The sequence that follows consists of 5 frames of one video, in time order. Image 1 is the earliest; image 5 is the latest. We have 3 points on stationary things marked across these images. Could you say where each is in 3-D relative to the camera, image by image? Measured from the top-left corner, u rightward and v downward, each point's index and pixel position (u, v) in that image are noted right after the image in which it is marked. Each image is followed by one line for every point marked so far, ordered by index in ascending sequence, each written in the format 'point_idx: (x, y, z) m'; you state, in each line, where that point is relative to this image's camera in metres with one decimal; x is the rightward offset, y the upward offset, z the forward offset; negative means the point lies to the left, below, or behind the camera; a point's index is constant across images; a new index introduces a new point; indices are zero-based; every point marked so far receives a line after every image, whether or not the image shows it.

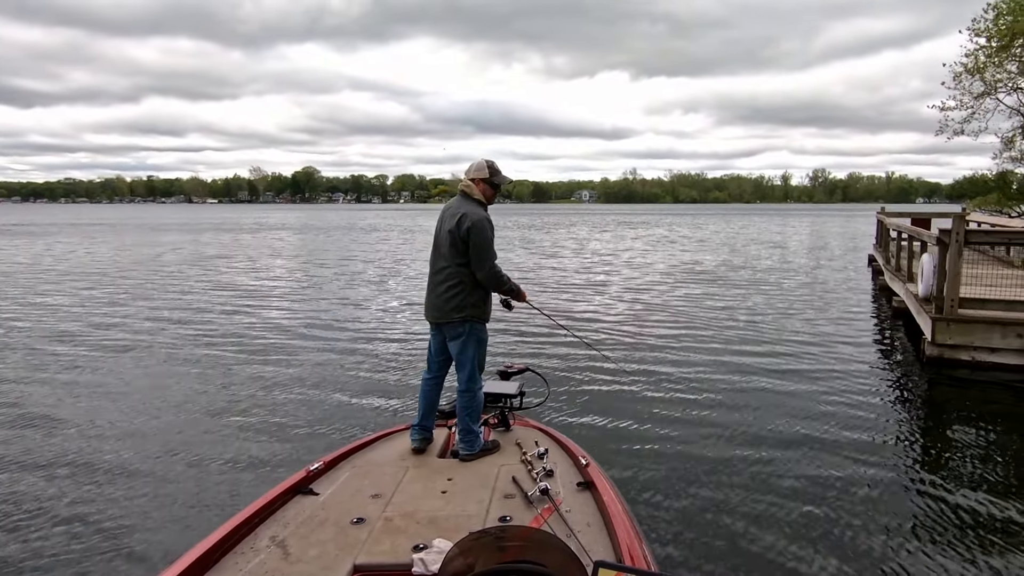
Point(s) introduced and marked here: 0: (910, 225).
0: (+4.1, +0.6, +8.7) m
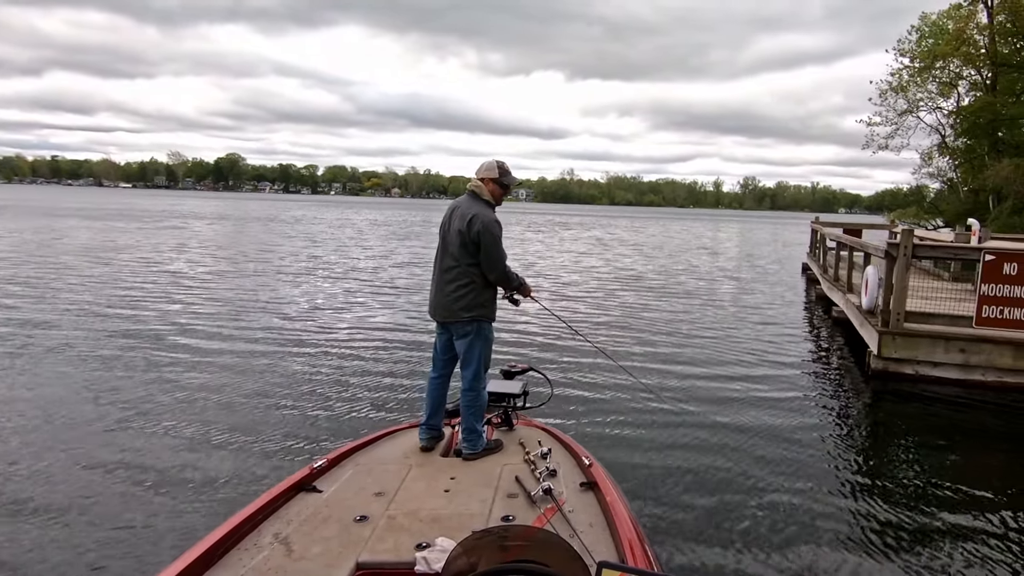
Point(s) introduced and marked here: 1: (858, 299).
0: (+3.6, +0.6, +9.1) m
1: (+3.2, -0.2, +7.8) m
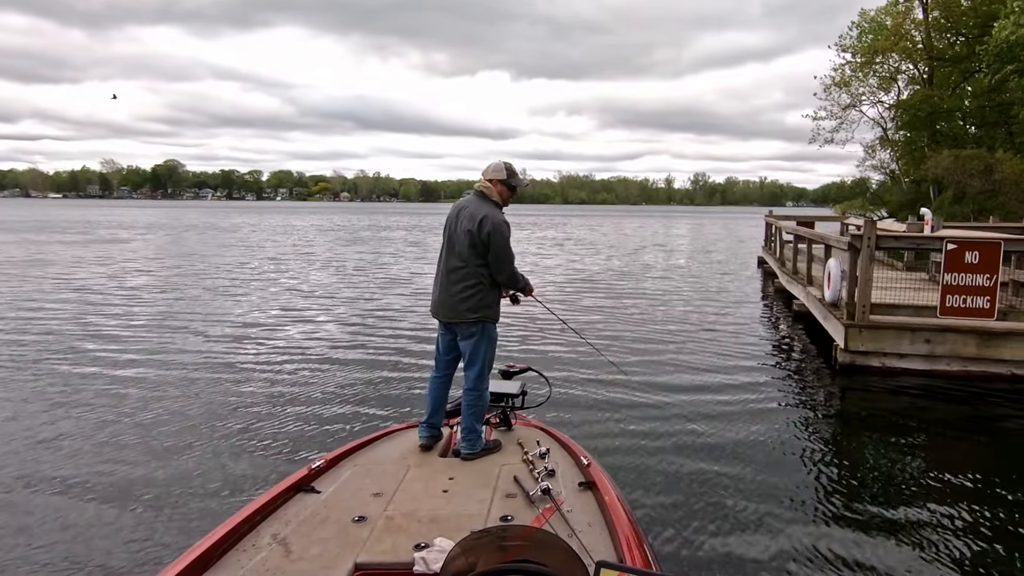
0: (+3.2, +0.7, +9.3) m
1: (+2.9, -0.1, +8.0) m
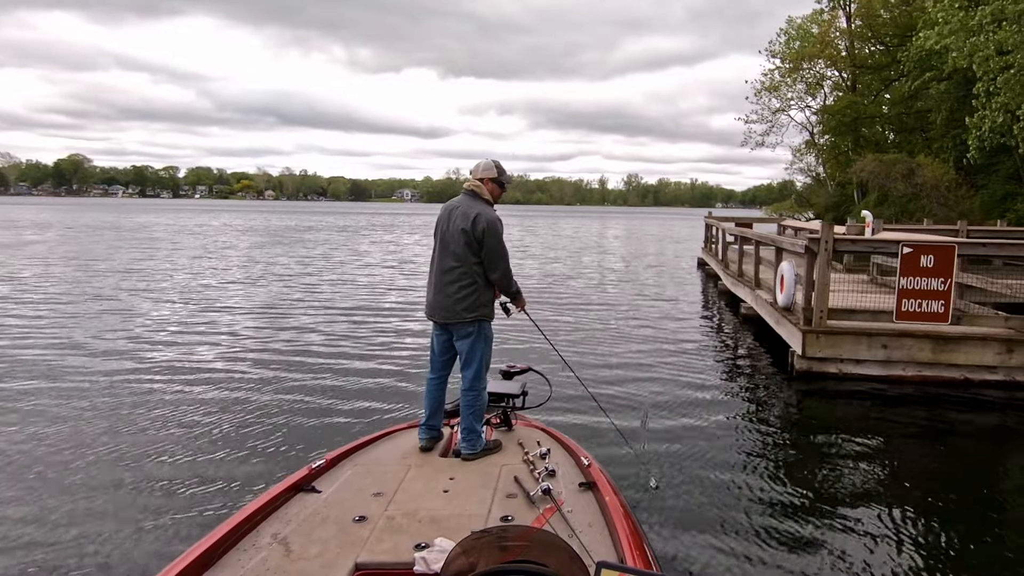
0: (+2.6, +0.7, +9.5) m
1: (+2.5, -0.1, +8.2) m
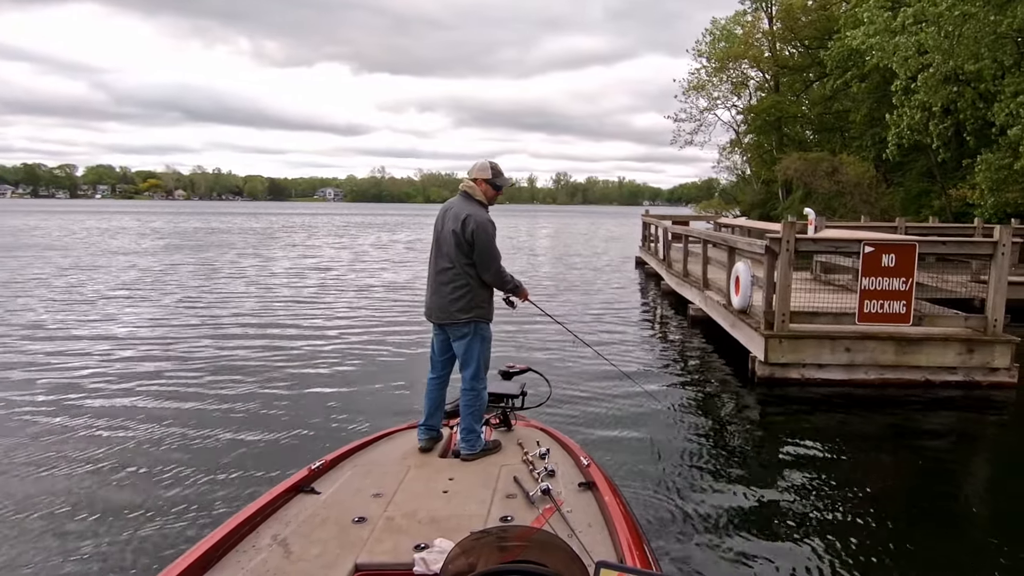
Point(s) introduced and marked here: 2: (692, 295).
0: (+1.9, +0.7, +9.6) m
1: (+2.1, -0.1, +8.2) m
2: (+1.9, 0.0, +9.0) m
